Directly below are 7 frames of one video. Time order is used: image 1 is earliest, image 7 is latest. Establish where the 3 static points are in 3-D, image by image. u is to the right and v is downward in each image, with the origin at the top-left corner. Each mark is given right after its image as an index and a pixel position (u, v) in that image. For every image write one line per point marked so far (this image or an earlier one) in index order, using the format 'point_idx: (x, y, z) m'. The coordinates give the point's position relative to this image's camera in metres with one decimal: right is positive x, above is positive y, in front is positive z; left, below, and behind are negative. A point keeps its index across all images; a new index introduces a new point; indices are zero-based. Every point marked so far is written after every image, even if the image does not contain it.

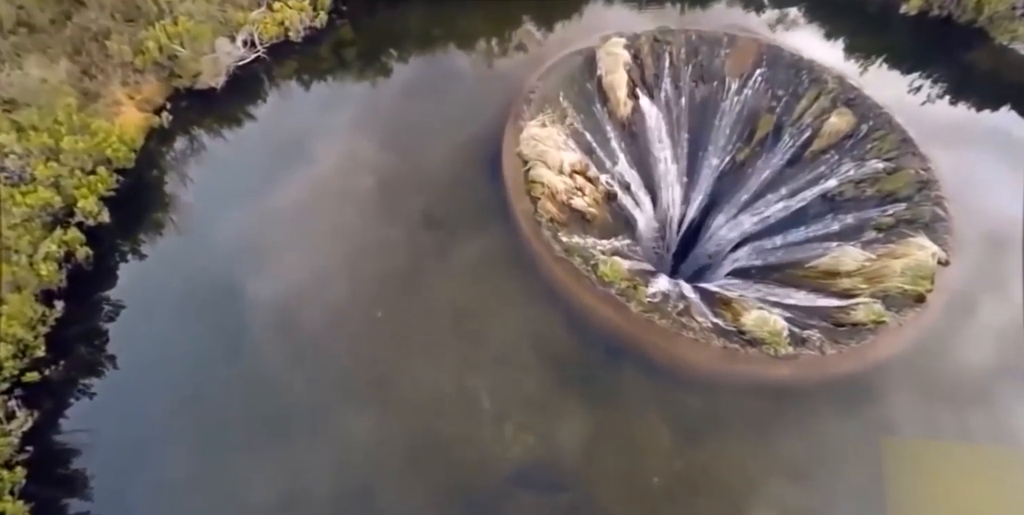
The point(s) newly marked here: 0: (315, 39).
0: (-4.7, +5.2, +13.2) m
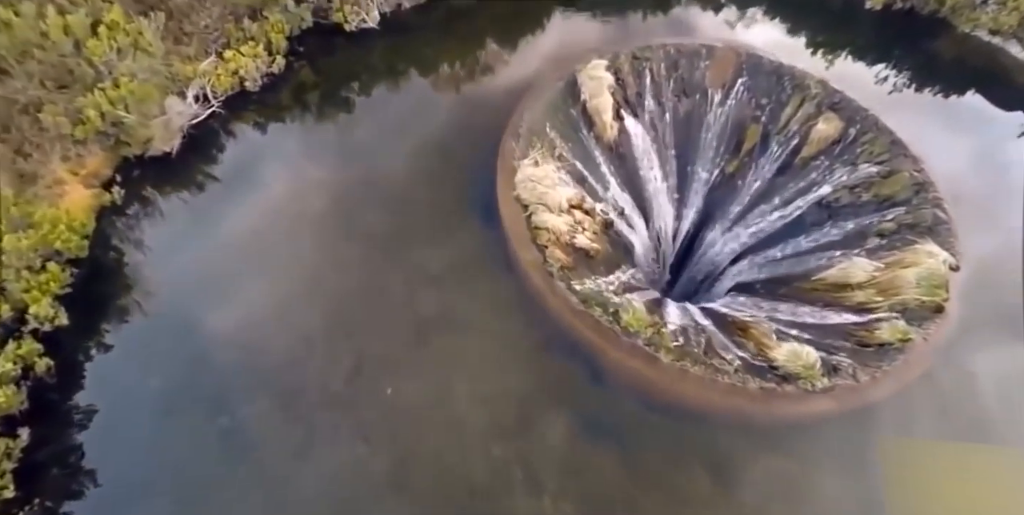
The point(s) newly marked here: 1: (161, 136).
0: (-5.3, +3.8, +12.2) m
1: (-6.7, +2.3, +10.5) m
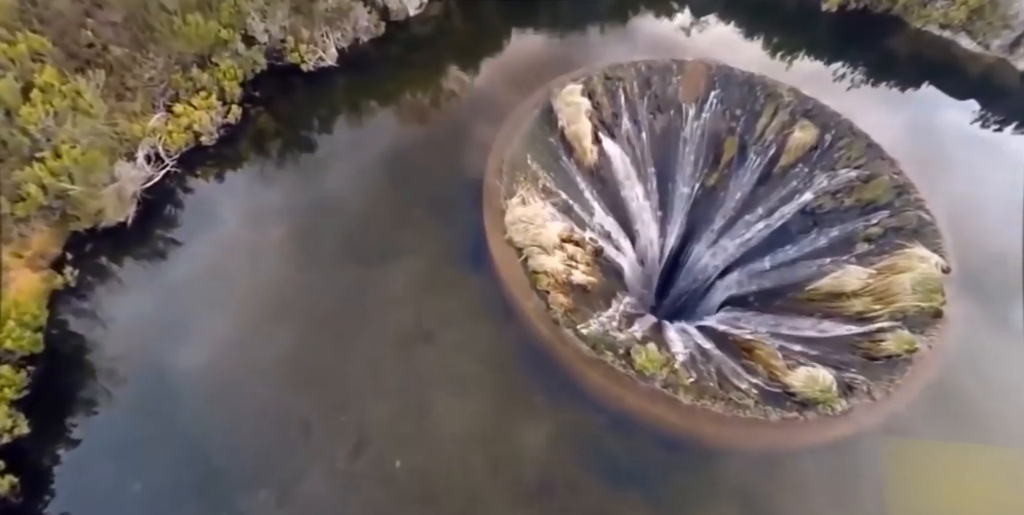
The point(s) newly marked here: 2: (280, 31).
0: (-5.8, +2.5, +11.5) m
1: (-7.0, +0.9, +9.6) m
2: (-4.9, +4.8, +11.6) m
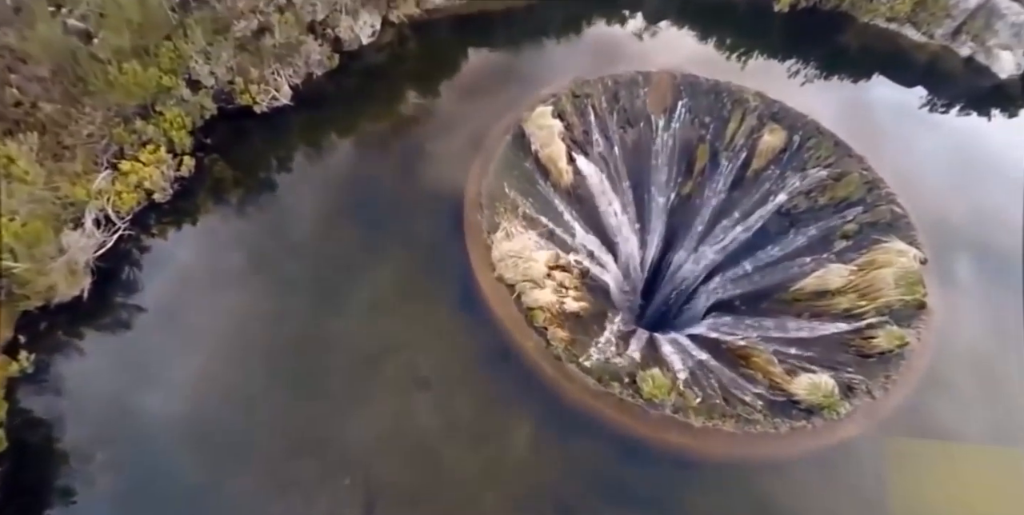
0: (-6.3, +1.3, +10.7) m
1: (-7.2, -0.4, +8.8) m
2: (-5.6, +3.7, +10.9) m
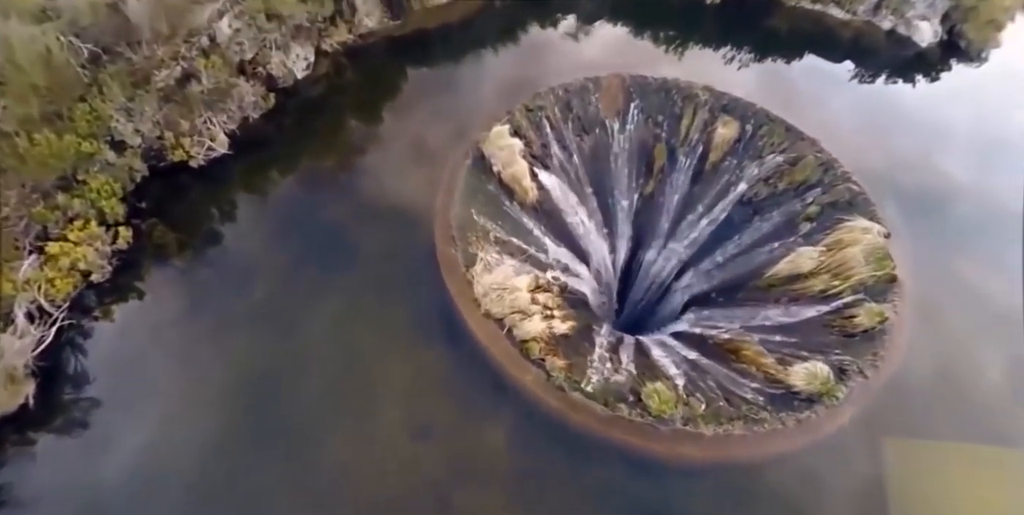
0: (-6.8, 0.0, +9.8) m
1: (-7.3, -1.8, +7.8) m
2: (-6.5, +2.4, +10.0) m
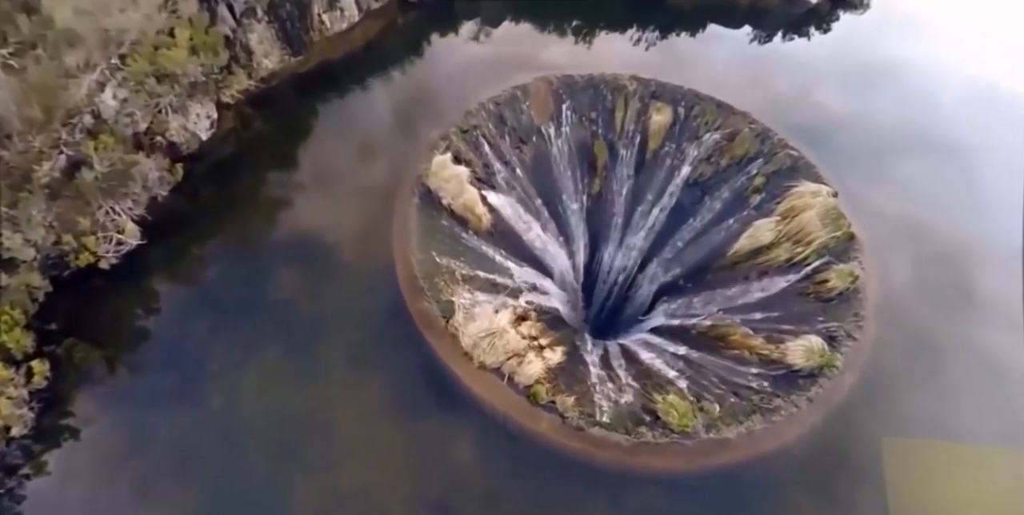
0: (-7.0, -2.0, +8.2) m
1: (-6.8, -3.9, +6.3) m
2: (-7.2, +0.4, +8.5) m
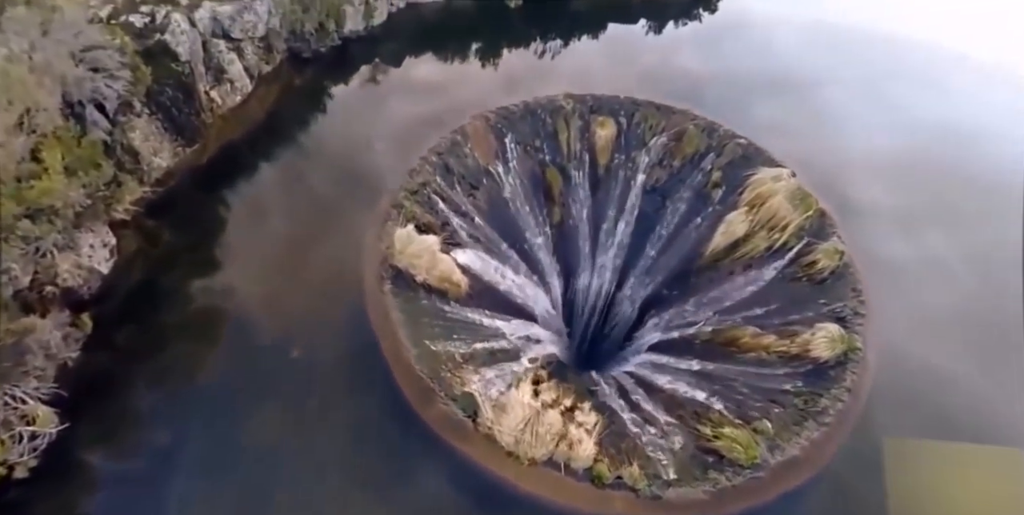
0: (-5.9, -4.6, +6.2) m
1: (-5.0, -6.3, +4.3) m
2: (-6.7, -2.3, +6.4) m
